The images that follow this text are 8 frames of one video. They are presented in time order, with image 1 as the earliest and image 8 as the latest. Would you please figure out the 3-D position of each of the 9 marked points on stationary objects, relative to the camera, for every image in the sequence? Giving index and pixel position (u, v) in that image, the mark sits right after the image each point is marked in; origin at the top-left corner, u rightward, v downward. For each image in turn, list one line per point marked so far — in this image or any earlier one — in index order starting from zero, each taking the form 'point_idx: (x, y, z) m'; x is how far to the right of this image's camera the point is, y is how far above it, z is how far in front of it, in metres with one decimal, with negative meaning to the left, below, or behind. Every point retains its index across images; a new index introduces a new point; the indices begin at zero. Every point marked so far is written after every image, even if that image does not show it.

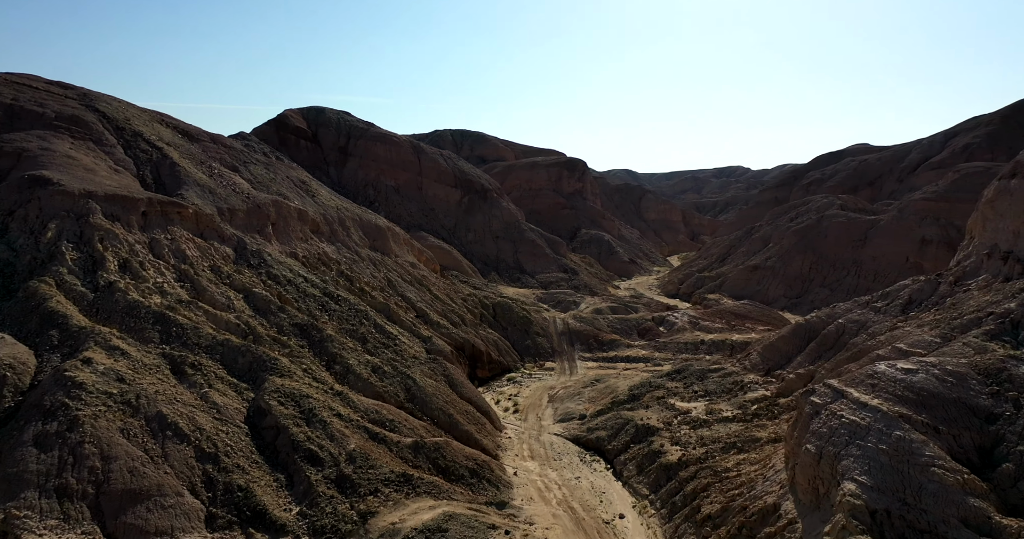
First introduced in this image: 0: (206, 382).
0: (-7.5, -2.8, +17.6) m
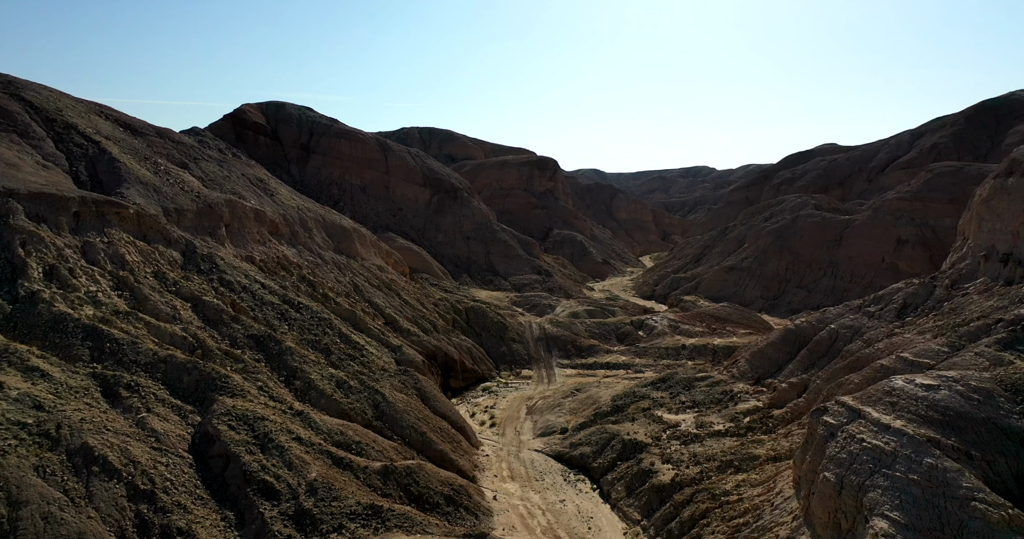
0: (-7.9, -2.9, +15.6) m
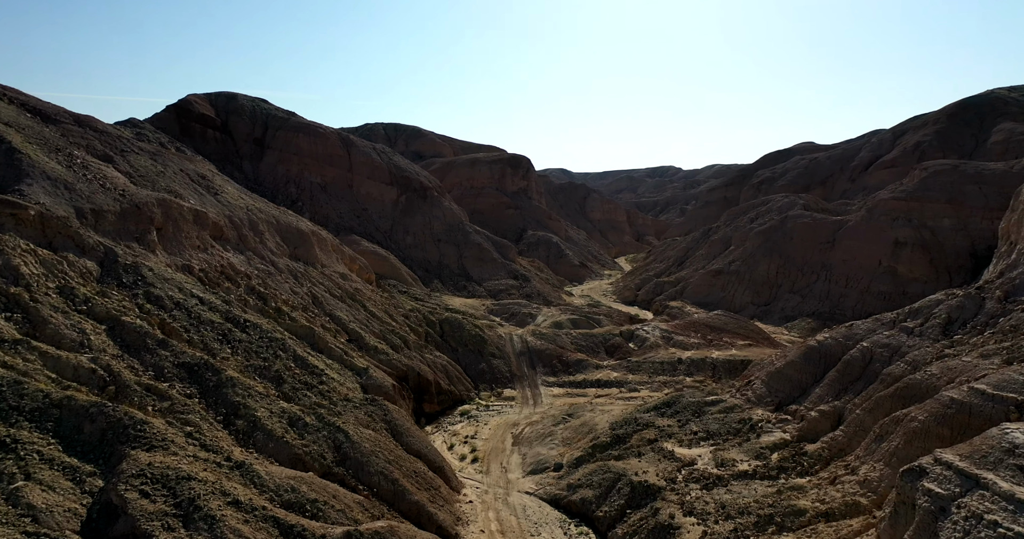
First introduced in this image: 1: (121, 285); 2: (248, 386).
0: (-7.9, -3.3, +11.8) m
1: (-10.1, -0.4, +18.7) m
2: (-6.5, -2.9, +17.9) m
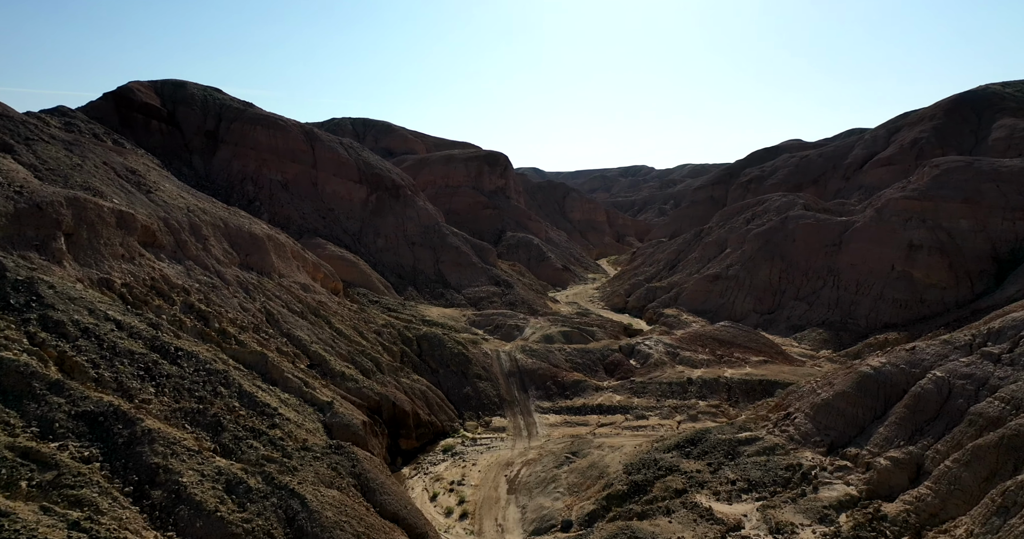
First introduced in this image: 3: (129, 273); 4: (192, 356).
0: (-7.6, -3.7, +7.5) m
1: (-10.1, -0.8, +14.4) m
2: (-6.4, -3.3, +13.7) m
3: (-9.8, -0.1, +18.6) m
4: (-7.6, -2.1, +17.1) m
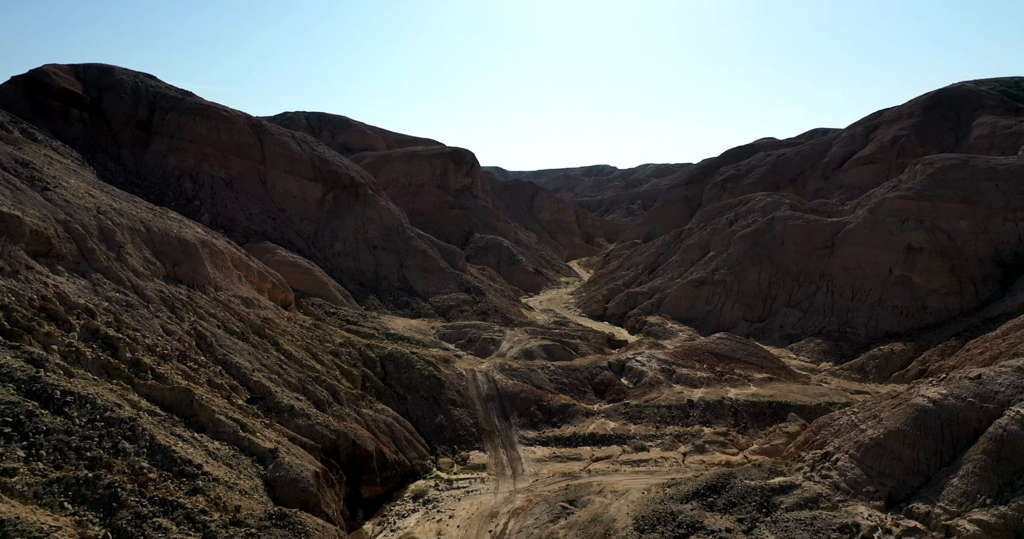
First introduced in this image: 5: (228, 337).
0: (-7.2, -4.0, +3.6) m
1: (-10.1, -1.1, +10.3) m
2: (-6.4, -3.6, +9.8) m
3: (-10.1, -0.5, +14.5) m
4: (-7.8, -2.4, +13.1) m
5: (-7.8, -1.8, +19.7) m
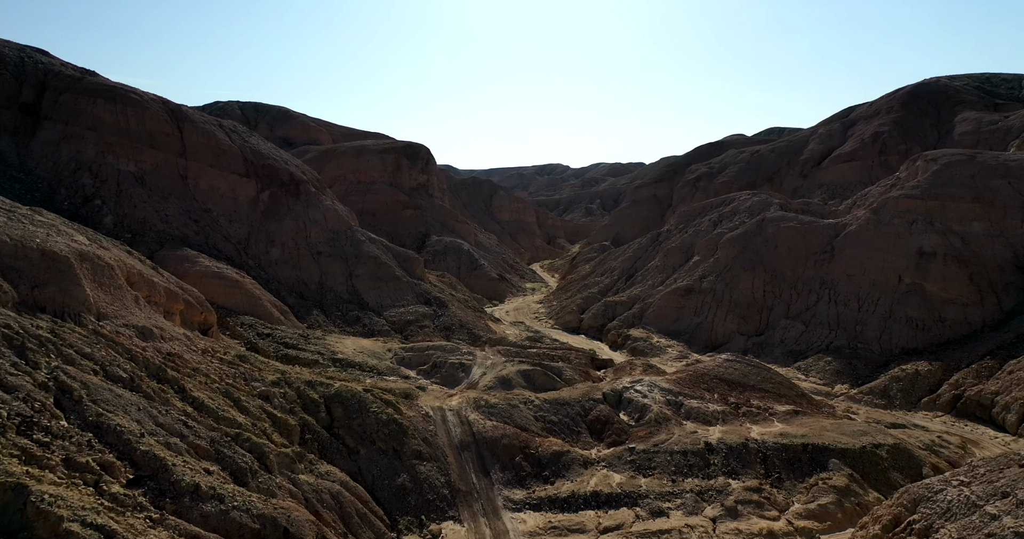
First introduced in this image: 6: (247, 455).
0: (-6.4, -4.5, -1.8) m
1: (-9.7, -1.6, +4.7) m
2: (-6.0, -4.1, +4.4) m
3: (-9.9, -1.0, +8.9) m
4: (-7.5, -2.9, +7.7) m
5: (-8.0, -2.3, +14.3) m
6: (-5.6, -3.9, +15.3) m
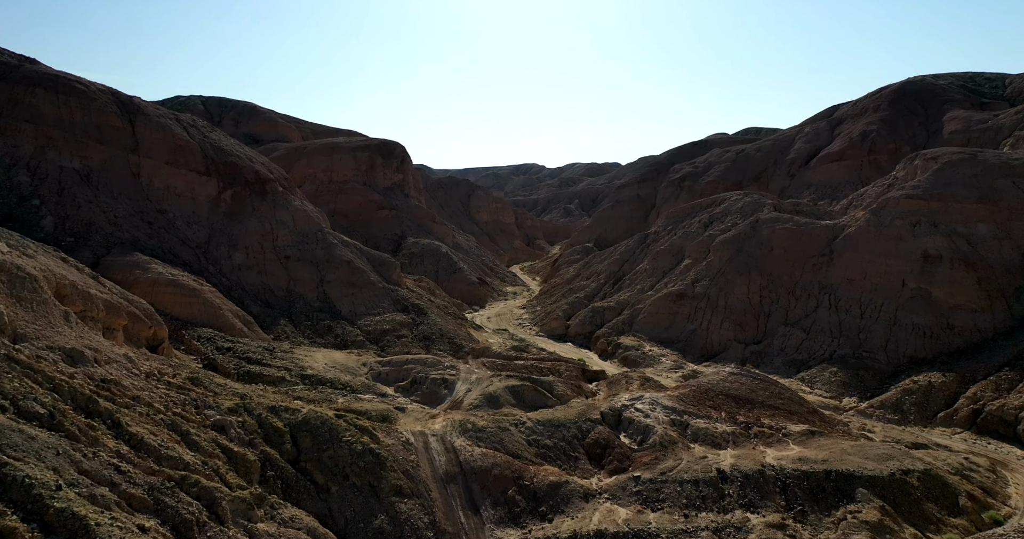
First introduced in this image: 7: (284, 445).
0: (-5.8, -4.7, -4.3) m
1: (-9.3, -1.9, +2.1) m
2: (-5.6, -4.3, +2.0) m
3: (-9.8, -1.2, +6.3) m
4: (-7.3, -3.1, +5.2) m
5: (-8.0, -2.6, +11.7) m
6: (-5.7, -4.2, +12.9) m
7: (-5.3, -4.0, +16.8) m
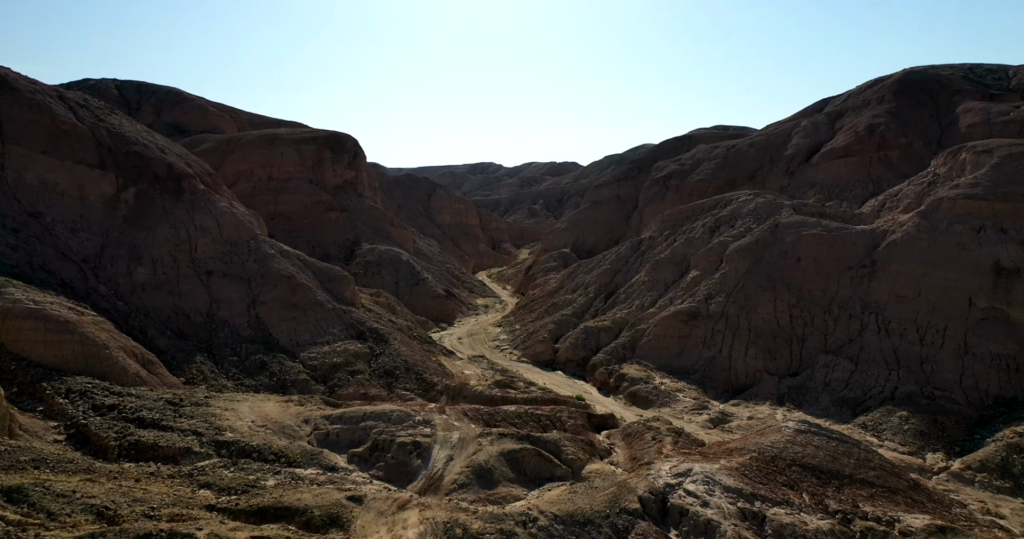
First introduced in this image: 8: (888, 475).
0: (-4.1, -5.4, -11.1) m
1: (-8.0, -2.5, -4.9) m
2: (-4.3, -5.0, -4.8) m
3: (-8.7, -1.9, -0.8) m
4: (-6.2, -3.8, -1.7) m
5: (-7.3, -3.2, +4.8) m
6: (-5.0, -4.8, +6.0) m
7: (-4.9, -4.7, +10.0) m
8: (+9.1, -4.9, +17.3) m
